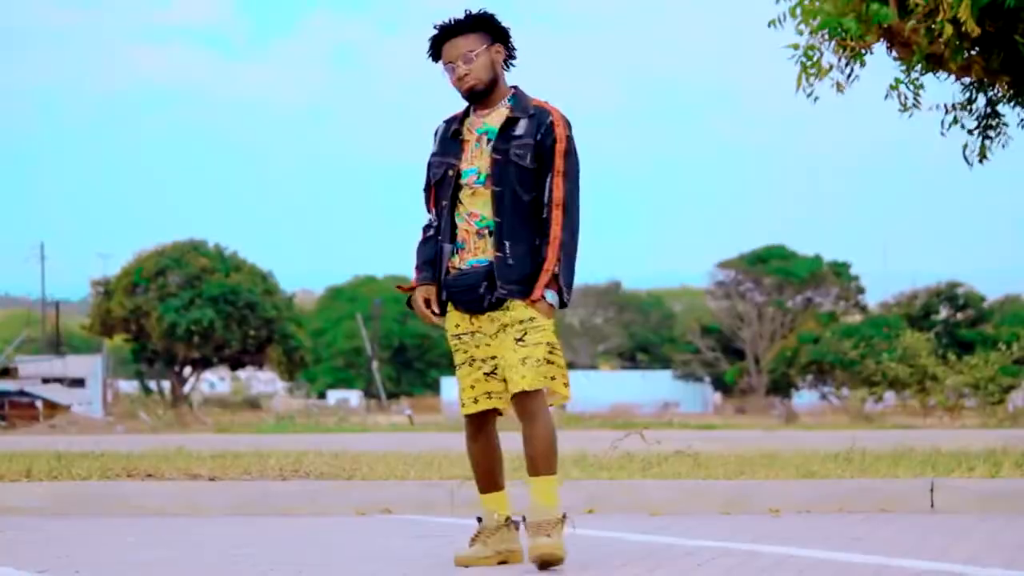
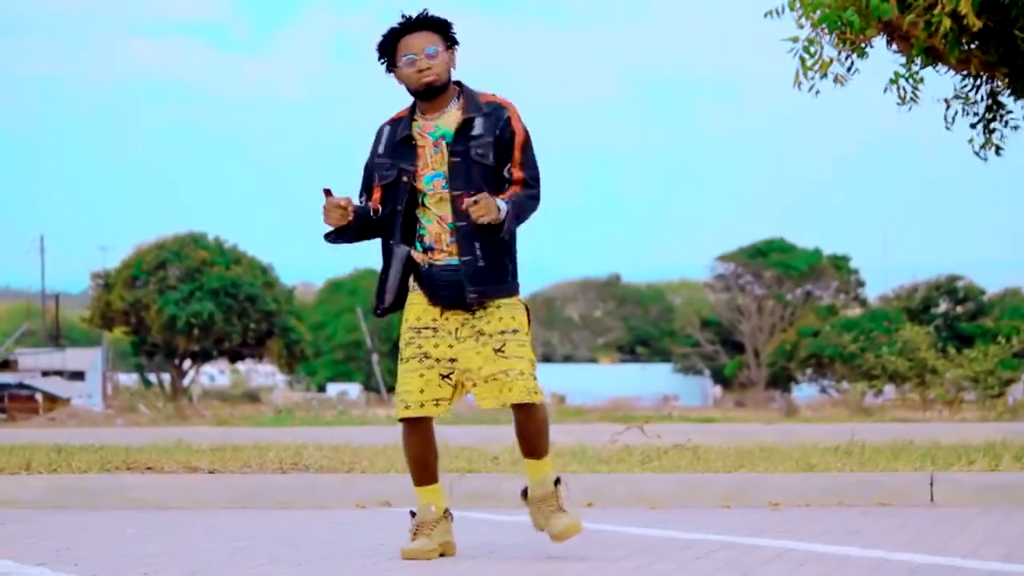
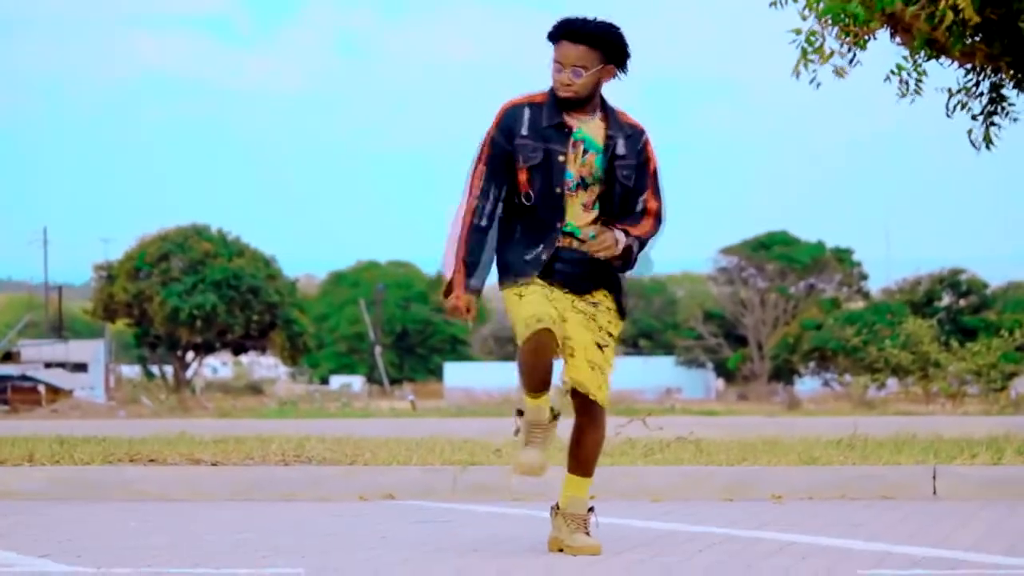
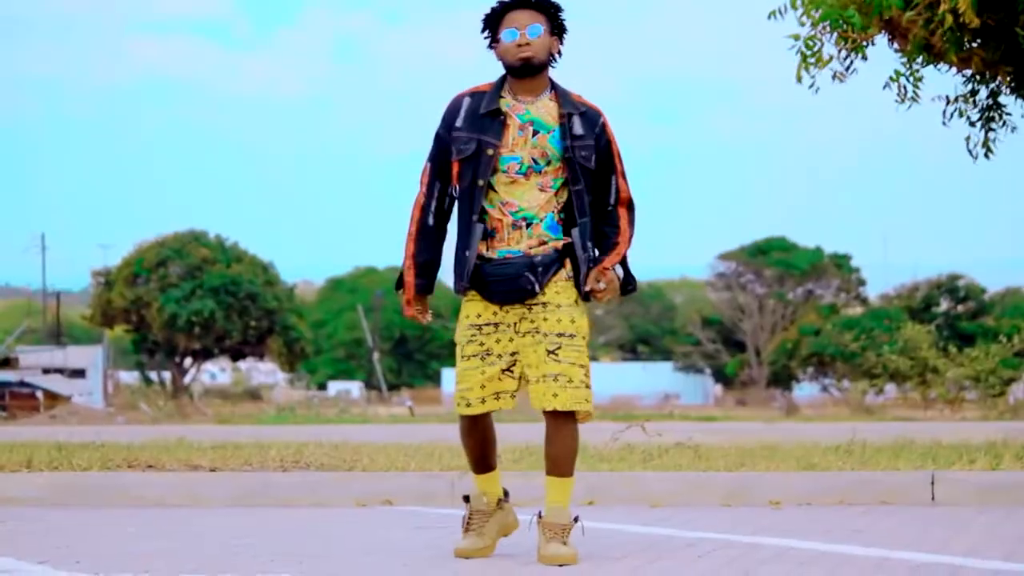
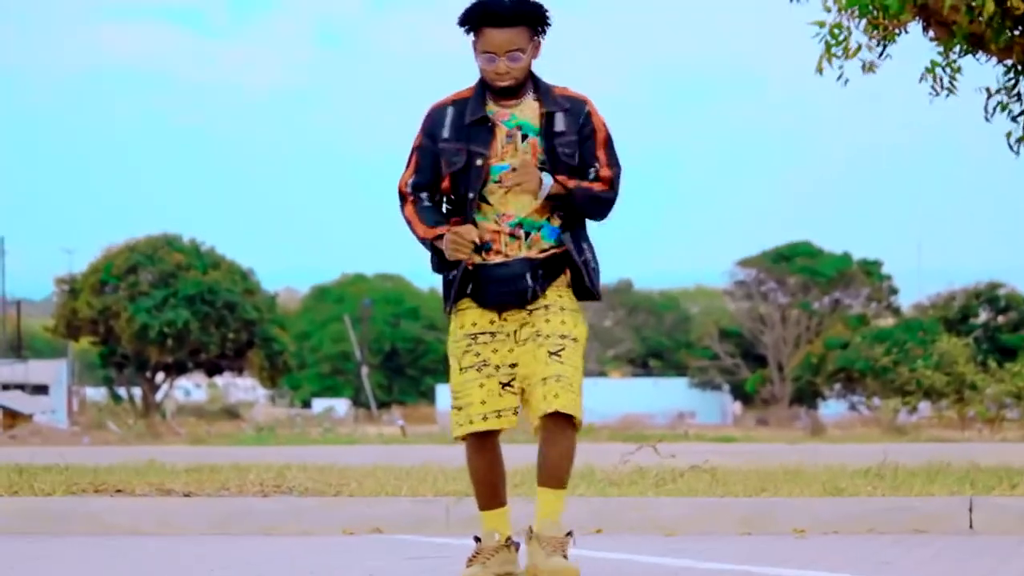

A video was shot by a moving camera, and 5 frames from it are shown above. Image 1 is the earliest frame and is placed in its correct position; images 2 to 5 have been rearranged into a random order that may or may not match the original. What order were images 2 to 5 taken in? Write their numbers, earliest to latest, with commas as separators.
4, 5, 3, 2
